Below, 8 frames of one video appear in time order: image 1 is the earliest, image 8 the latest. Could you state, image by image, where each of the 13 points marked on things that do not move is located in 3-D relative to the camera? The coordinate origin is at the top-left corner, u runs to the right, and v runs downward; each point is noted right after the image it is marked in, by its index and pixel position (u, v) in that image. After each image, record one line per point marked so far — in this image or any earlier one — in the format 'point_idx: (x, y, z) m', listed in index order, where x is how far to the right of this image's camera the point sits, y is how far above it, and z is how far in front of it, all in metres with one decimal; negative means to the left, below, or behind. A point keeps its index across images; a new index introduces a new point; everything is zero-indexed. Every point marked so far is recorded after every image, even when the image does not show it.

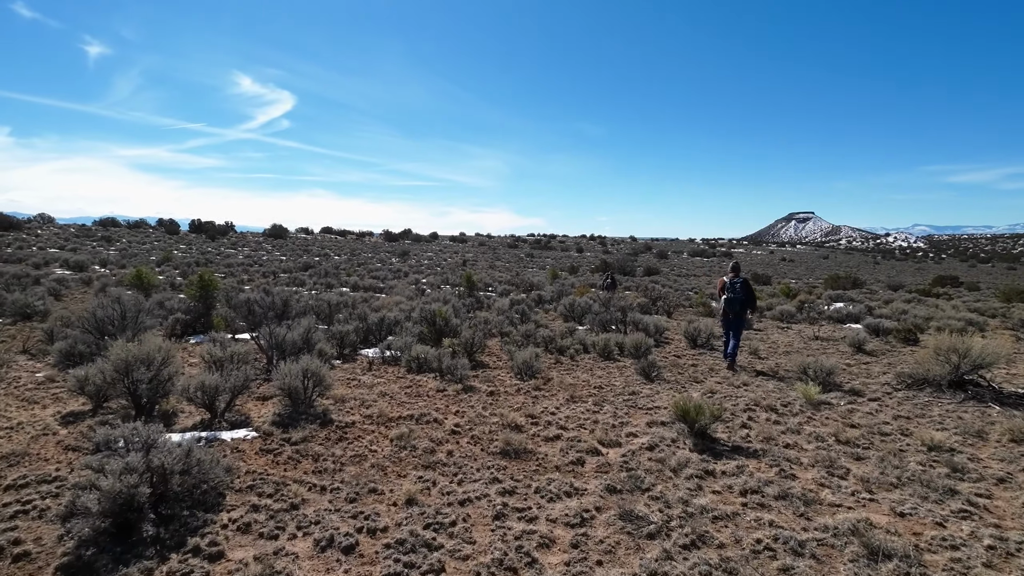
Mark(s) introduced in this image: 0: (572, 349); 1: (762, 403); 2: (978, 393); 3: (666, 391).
0: (+1.3, -1.3, +11.5) m
1: (+3.0, -1.4, +6.7) m
2: (+6.2, -1.4, +7.3) m
3: (+2.1, -1.4, +7.7) m
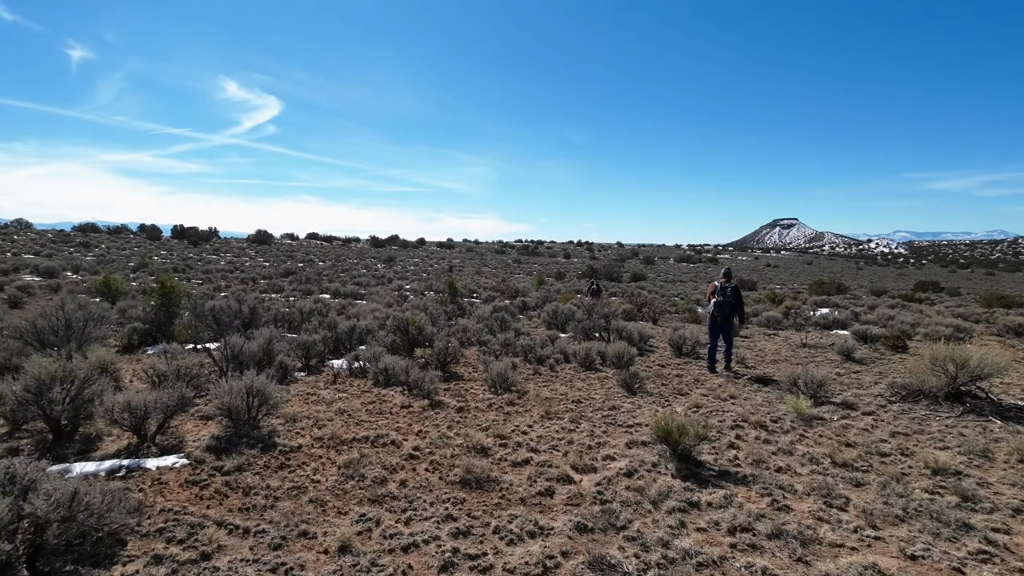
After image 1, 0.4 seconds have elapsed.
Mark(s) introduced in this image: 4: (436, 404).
0: (+0.8, -1.4, +11.0) m
1: (+2.7, -1.5, +6.3) m
2: (+5.8, -1.5, +6.9) m
3: (+1.8, -1.5, +7.2) m
4: (-0.9, -1.5, +7.0) m
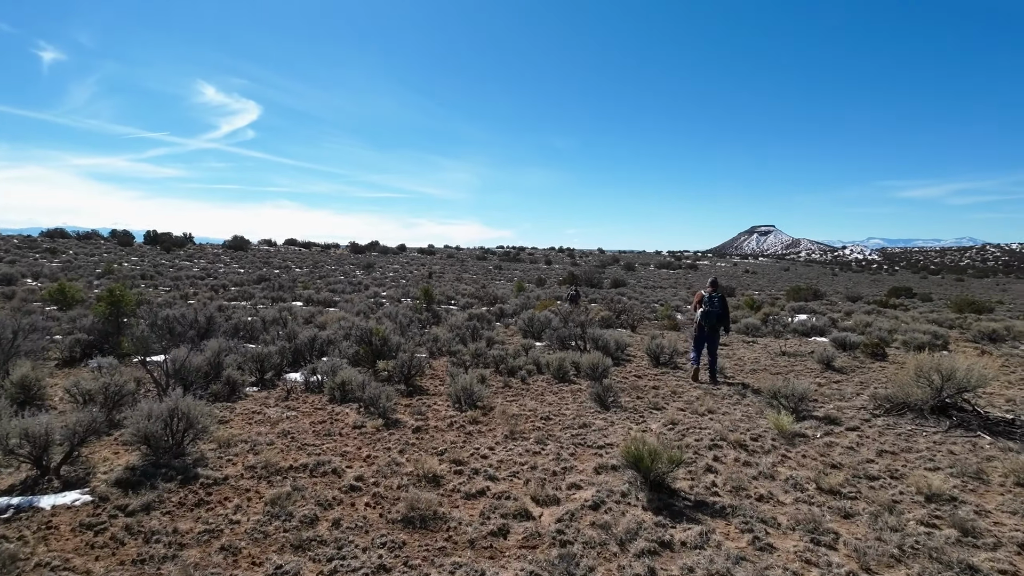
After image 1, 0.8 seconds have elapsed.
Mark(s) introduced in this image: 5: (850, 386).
0: (+0.2, -1.6, +10.5) m
1: (+2.3, -1.6, +5.8) m
2: (+5.4, -1.6, +6.6) m
3: (+1.3, -1.6, +6.7) m
4: (-1.4, -1.6, +6.4) m
5: (+5.7, -1.7, +9.4) m
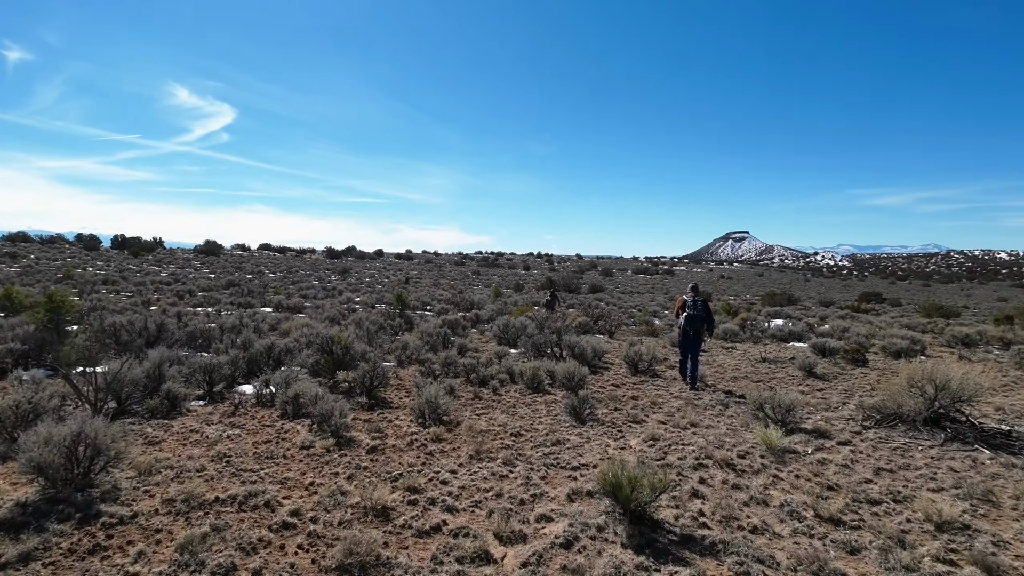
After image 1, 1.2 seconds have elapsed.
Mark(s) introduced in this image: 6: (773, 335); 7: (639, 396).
0: (-0.3, -1.6, +9.9) m
1: (+1.9, -1.6, +5.3) m
2: (+5.0, -1.6, +6.2) m
3: (+1.0, -1.7, +6.2) m
4: (-1.7, -1.6, +5.8) m
5: (+5.2, -1.7, +9.0) m
6: (+9.4, -1.7, +19.9) m
7: (+2.0, -1.7, +8.9) m
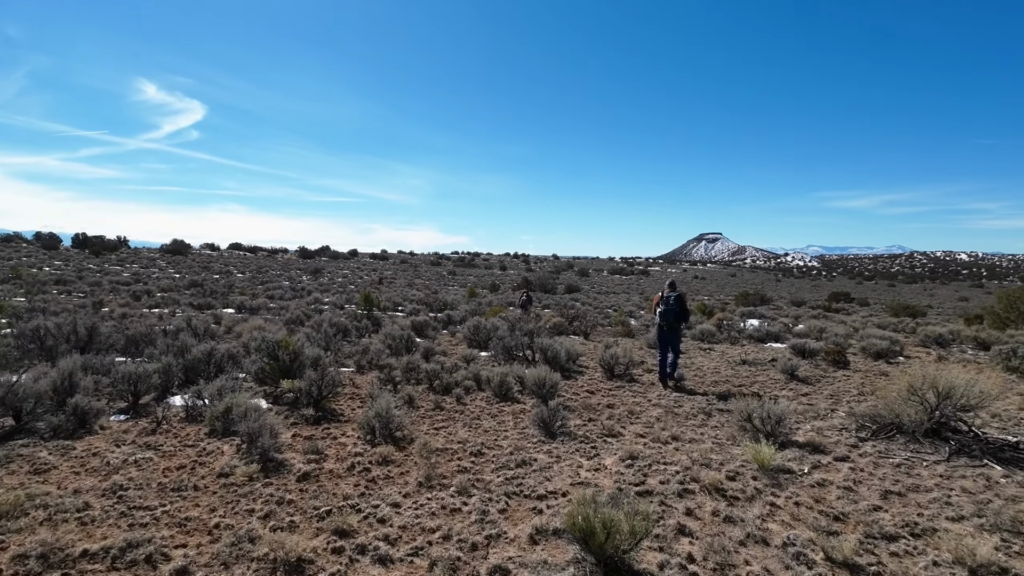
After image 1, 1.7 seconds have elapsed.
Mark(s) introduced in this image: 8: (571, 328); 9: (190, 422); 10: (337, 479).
0: (-0.8, -1.6, +9.2) m
1: (+1.6, -1.6, +4.6) m
2: (+4.6, -1.6, +5.6) m
3: (+0.6, -1.6, +5.4) m
4: (-2.1, -1.6, +4.9) m
5: (+4.7, -1.7, +8.5) m
6: (+8.4, -1.7, +19.5) m
7: (+1.5, -1.7, +8.2) m
8: (+2.1, -1.4, +20.0) m
9: (-3.8, -1.6, +6.6) m
10: (-1.5, -1.6, +4.7) m
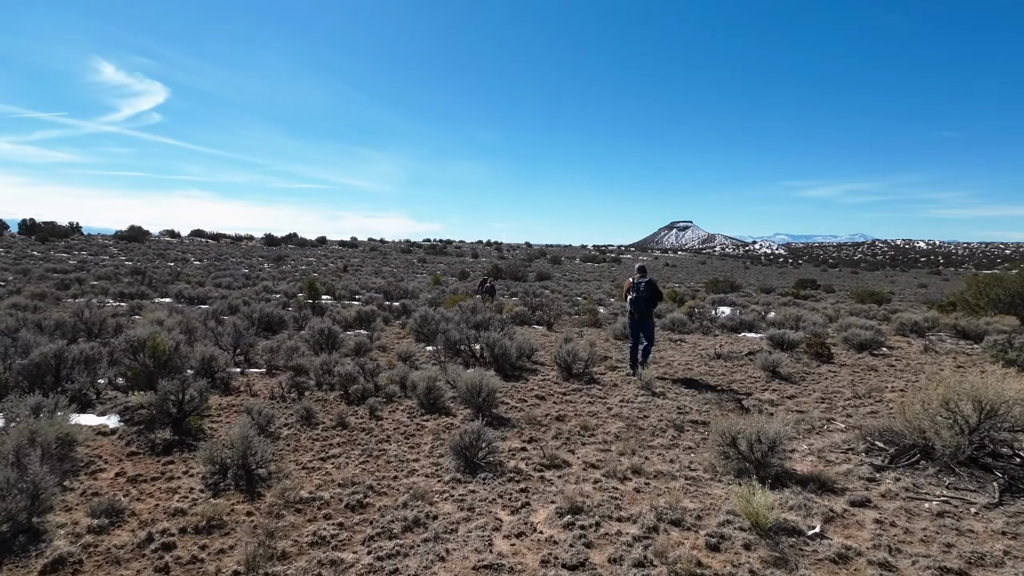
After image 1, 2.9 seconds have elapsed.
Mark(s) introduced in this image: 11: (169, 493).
0: (-1.7, -1.4, +7.5) m
1: (+0.9, -1.5, +3.1) m
2: (+3.8, -1.5, +4.2) m
3: (-0.2, -1.5, +3.8) m
4: (-2.8, -1.5, +3.2) m
5: (+3.8, -1.5, +7.1) m
6: (+6.9, -1.2, +18.3) m
7: (+0.6, -1.5, +6.6) m
8: (+0.7, -1.0, +18.4) m
9: (-4.6, -1.5, +4.8) m
10: (-2.2, -1.5, +3.0) m
11: (-2.6, -1.5, +4.2) m
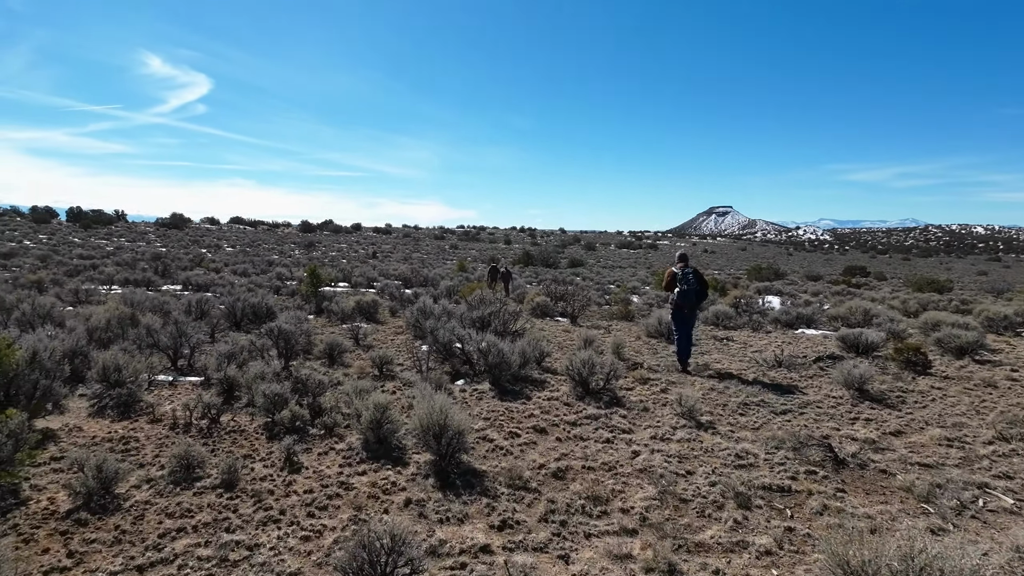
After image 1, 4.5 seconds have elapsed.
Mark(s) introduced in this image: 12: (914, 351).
0: (-1.9, -1.3, +5.4) m
1: (+0.5, -1.5, +0.9) m
2: (+3.5, -1.5, +1.8) m
3: (-0.6, -1.5, +1.7) m
4: (-3.2, -1.5, +1.2) m
5: (+3.7, -1.4, +4.7) m
6: (+7.5, -0.9, +15.7) m
7: (+0.4, -1.5, +4.4) m
8: (+1.2, -0.6, +16.1) m
9: (-4.9, -1.4, +2.9) m
10: (-2.6, -1.5, +1.0) m
11: (-2.9, -1.5, +2.2) m
12: (+6.7, -1.1, +9.2) m
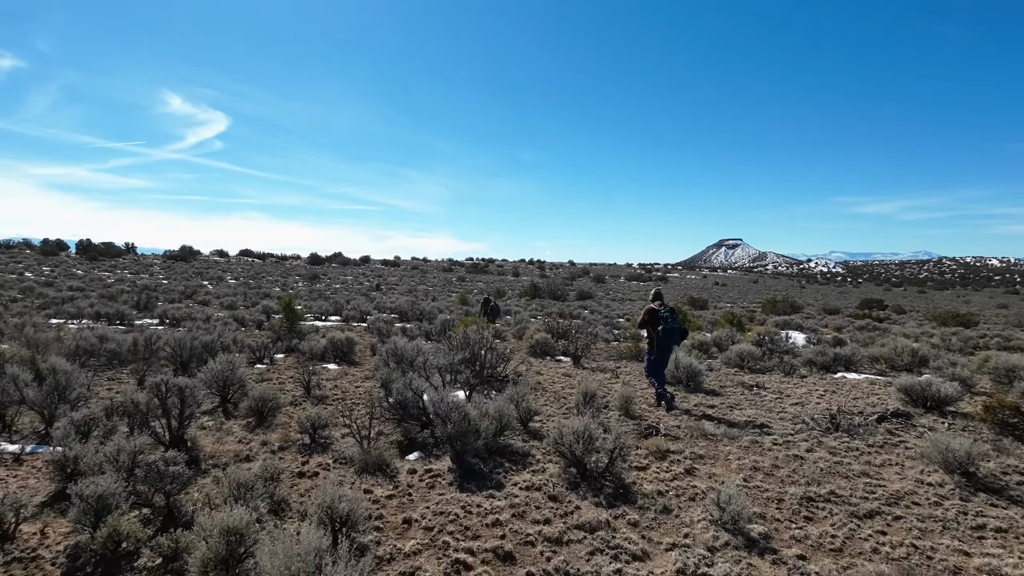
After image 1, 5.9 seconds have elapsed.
0: (-2.2, -1.6, +3.4) m
1: (0.0, -1.5, -1.2) m
2: (+3.1, -1.5, -0.3) m
3: (-1.0, -1.6, -0.3) m
4: (-3.6, -1.5, -0.8) m
5: (+3.3, -1.7, +2.6) m
6: (+7.3, -1.8, +13.5) m
7: (+0.1, -1.7, +2.4) m
8: (+1.0, -1.6, +14.1) m
9: (-5.3, -1.6, +1.0) m
10: (-3.0, -1.6, -1.0) m
11: (-3.3, -1.6, +0.2) m
12: (+6.4, -1.6, +7.1) m
